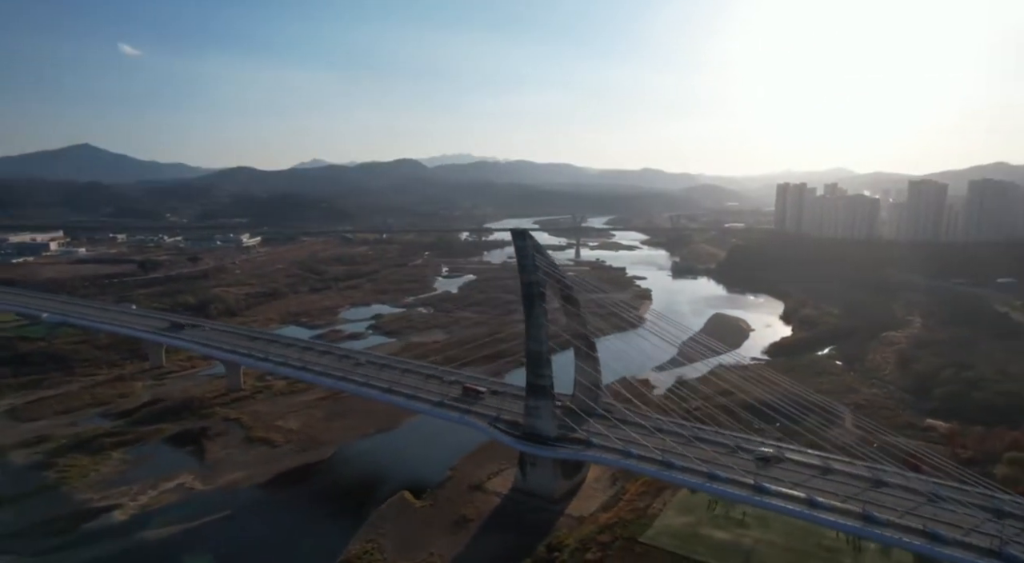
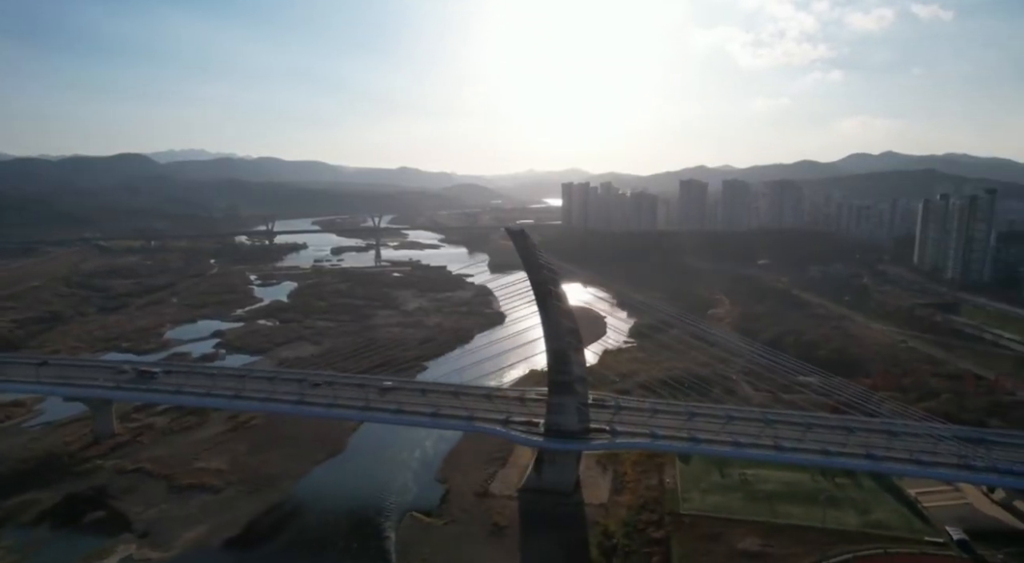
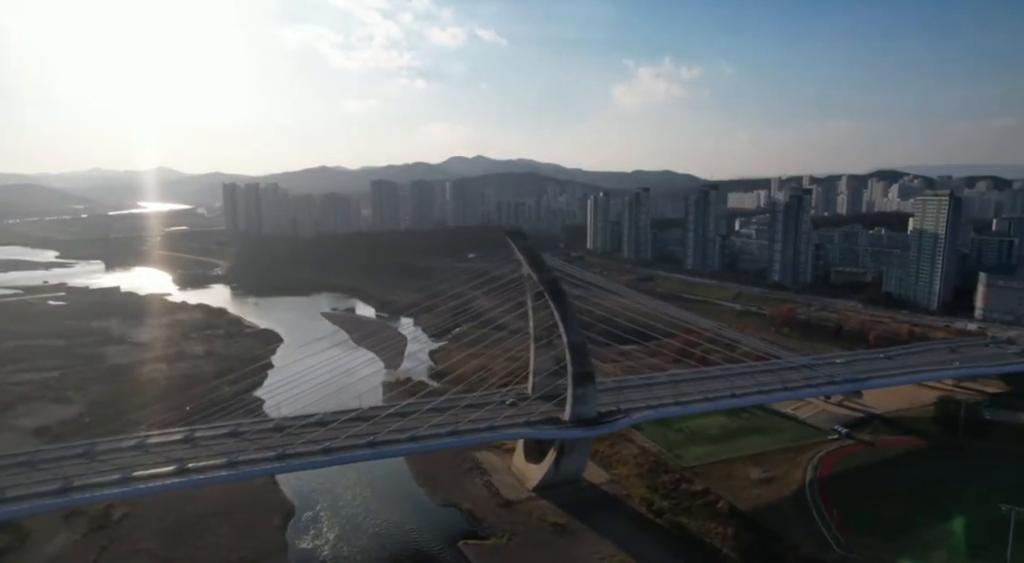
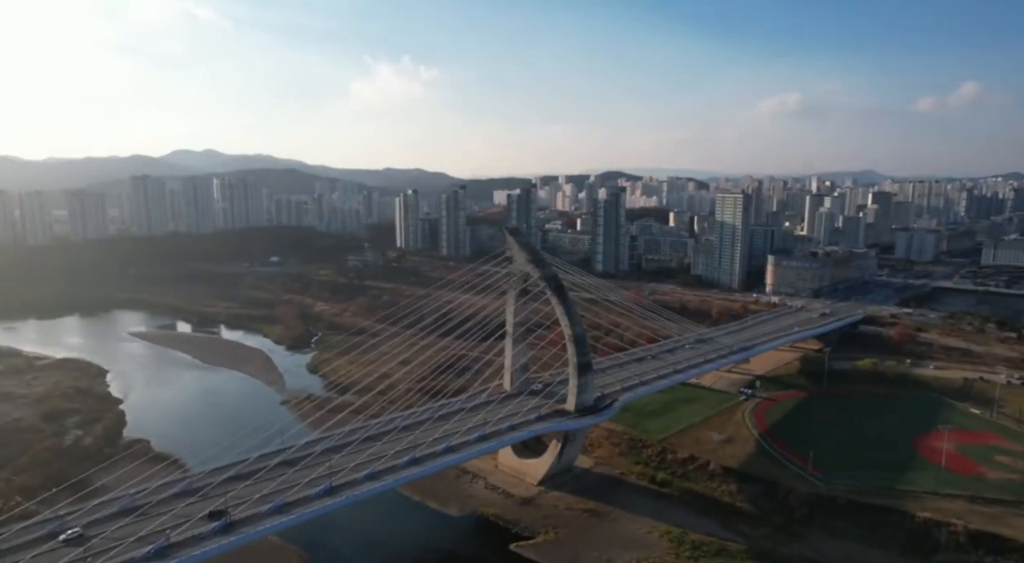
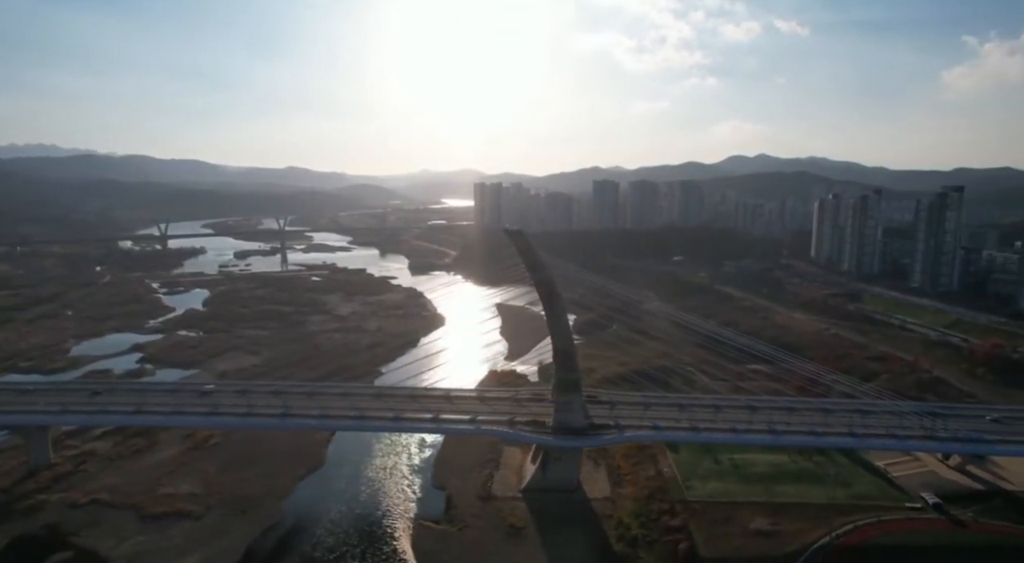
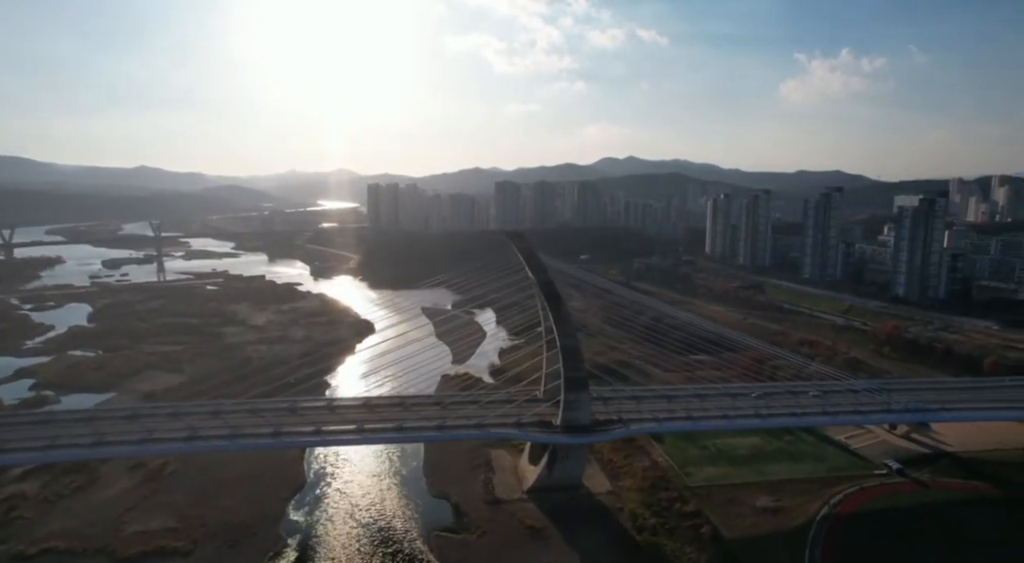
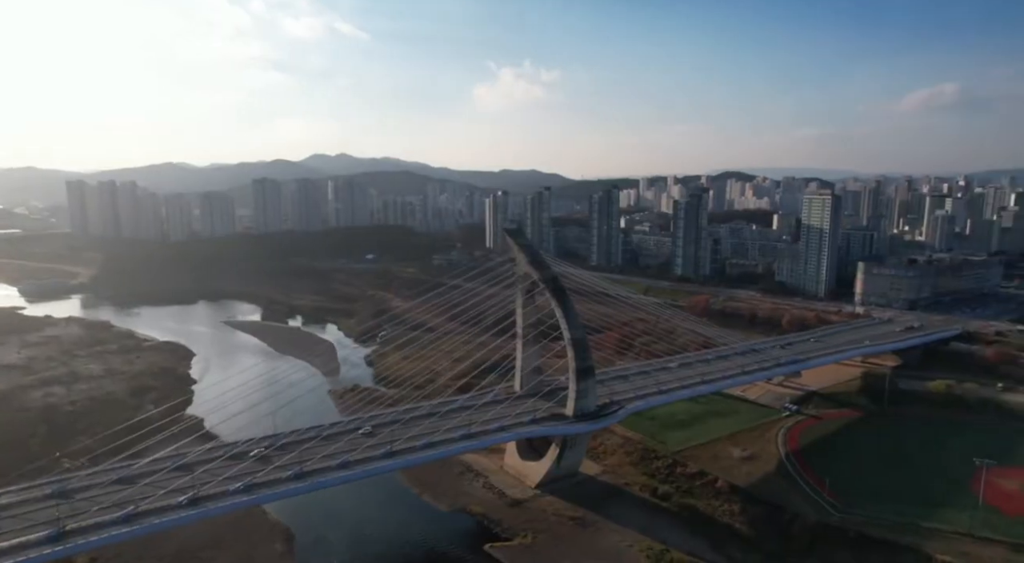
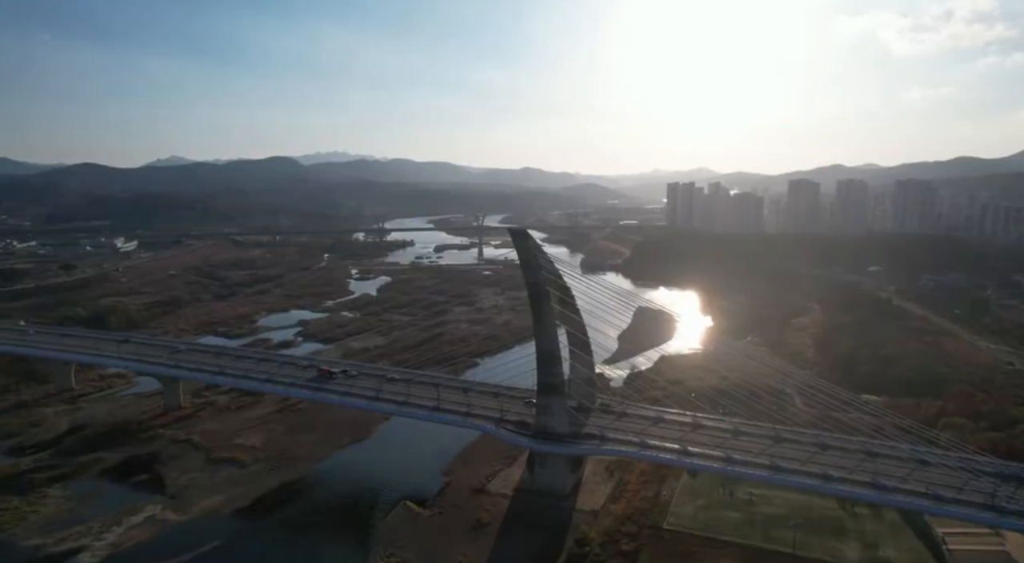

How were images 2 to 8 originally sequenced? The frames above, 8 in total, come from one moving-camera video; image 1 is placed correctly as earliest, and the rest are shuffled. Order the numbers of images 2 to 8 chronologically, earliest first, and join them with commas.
8, 2, 5, 6, 3, 7, 4
